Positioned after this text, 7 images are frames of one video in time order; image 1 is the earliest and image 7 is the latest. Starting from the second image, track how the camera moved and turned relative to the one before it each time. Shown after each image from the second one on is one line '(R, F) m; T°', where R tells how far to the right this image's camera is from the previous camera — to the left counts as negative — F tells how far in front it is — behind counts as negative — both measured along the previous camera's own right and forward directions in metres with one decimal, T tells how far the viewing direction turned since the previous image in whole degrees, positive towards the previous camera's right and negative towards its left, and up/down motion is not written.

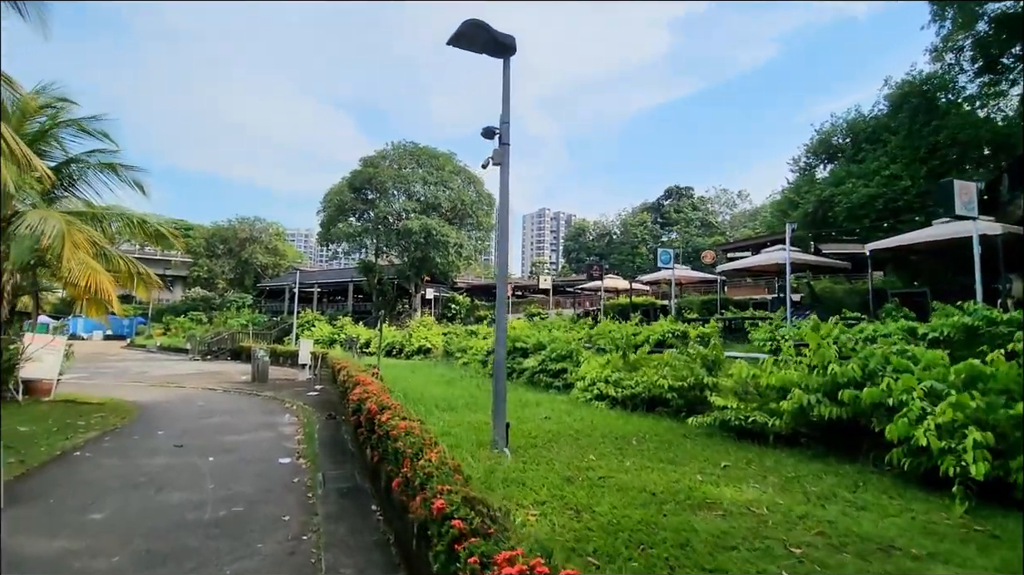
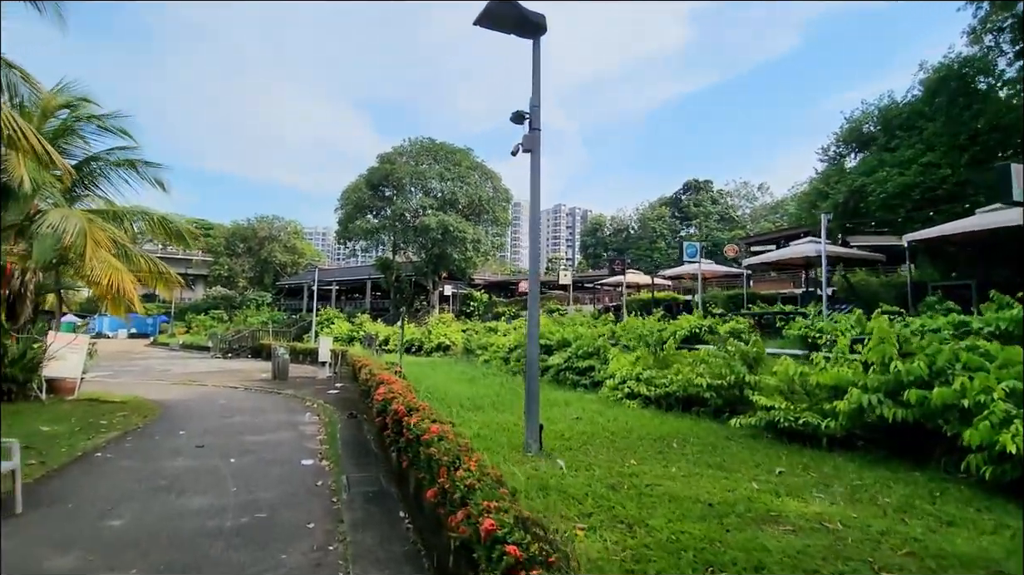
(-0.1, +0.3) m; -2°
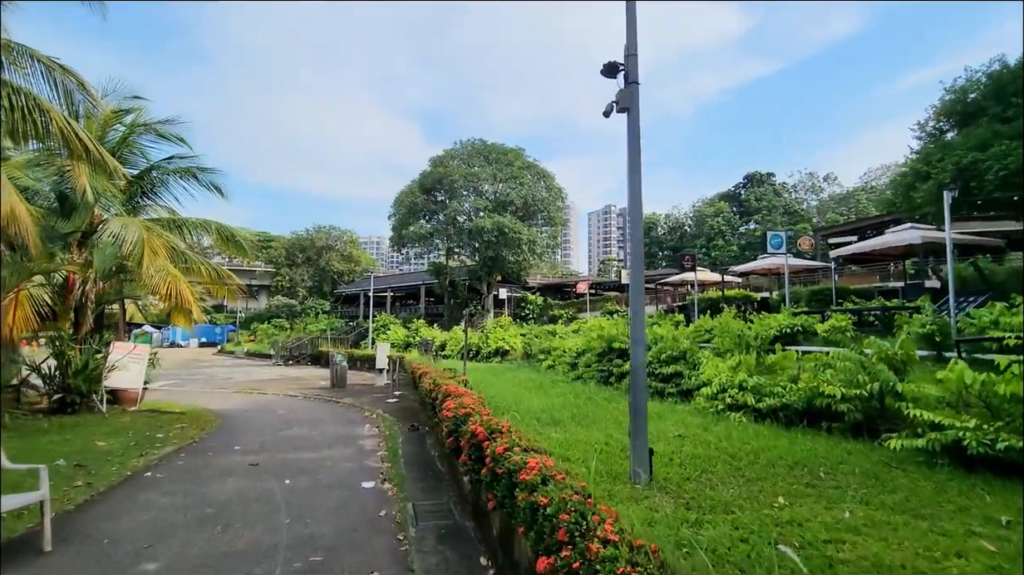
(-0.3, +0.8) m; -5°
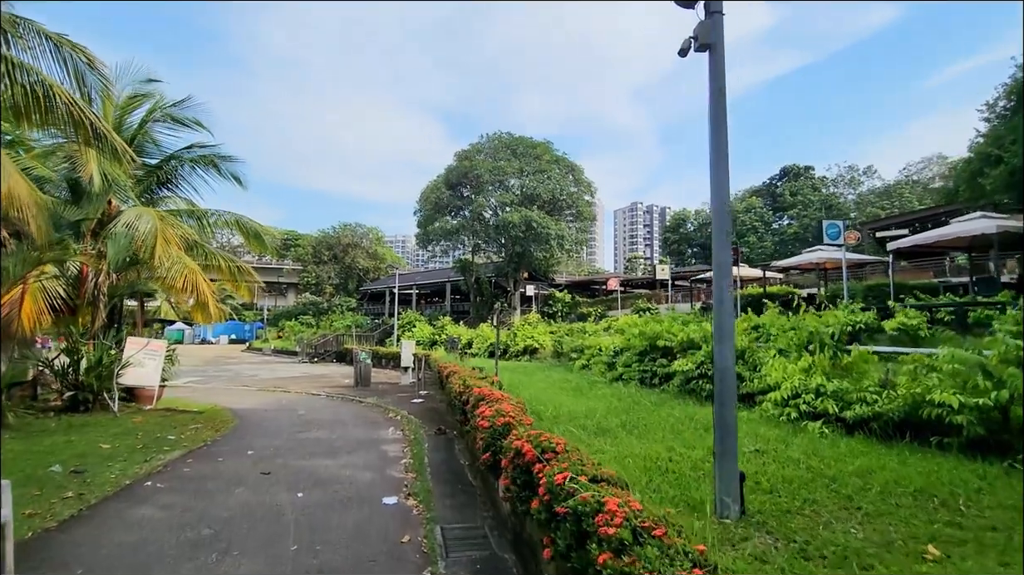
(-0.2, +0.7) m; -3°
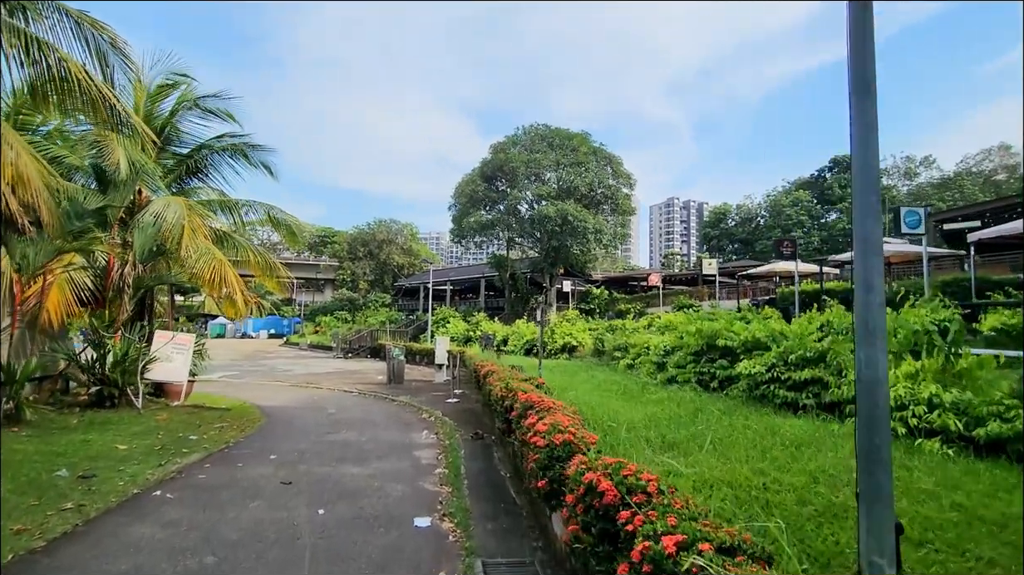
(-0.1, +0.7) m; -4°
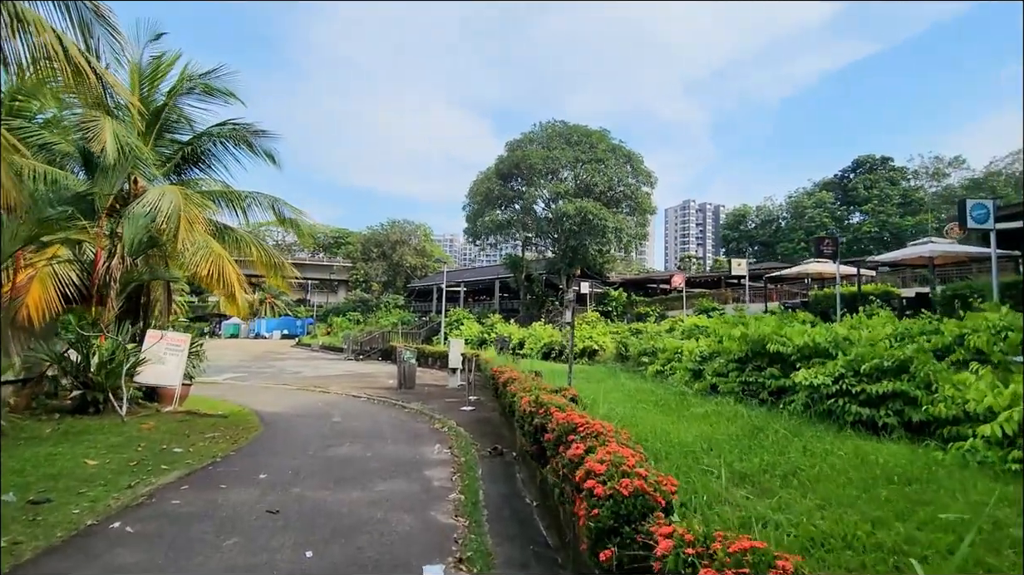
(-0.1, +0.8) m; -1°
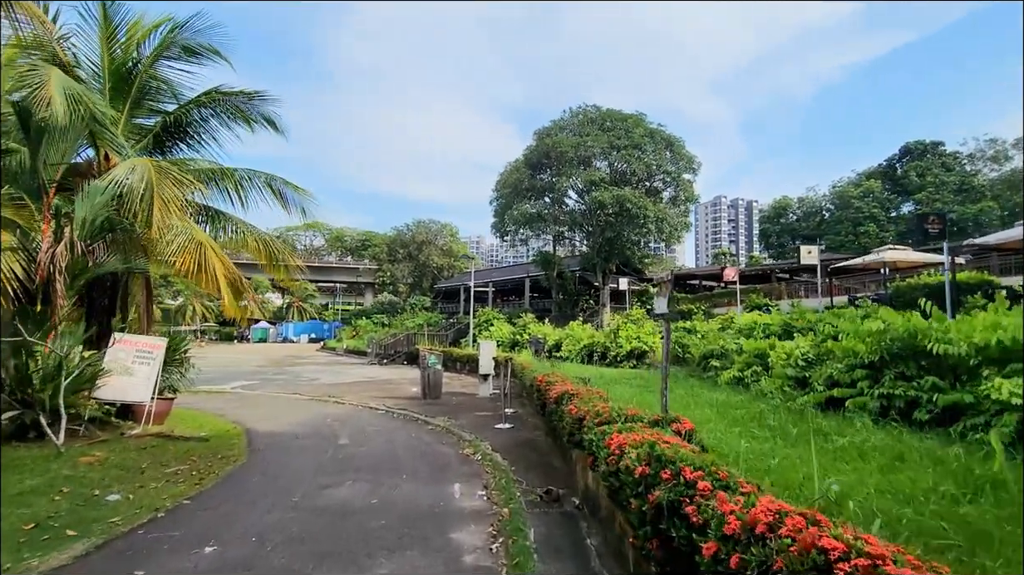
(-0.3, +1.7) m; -3°
